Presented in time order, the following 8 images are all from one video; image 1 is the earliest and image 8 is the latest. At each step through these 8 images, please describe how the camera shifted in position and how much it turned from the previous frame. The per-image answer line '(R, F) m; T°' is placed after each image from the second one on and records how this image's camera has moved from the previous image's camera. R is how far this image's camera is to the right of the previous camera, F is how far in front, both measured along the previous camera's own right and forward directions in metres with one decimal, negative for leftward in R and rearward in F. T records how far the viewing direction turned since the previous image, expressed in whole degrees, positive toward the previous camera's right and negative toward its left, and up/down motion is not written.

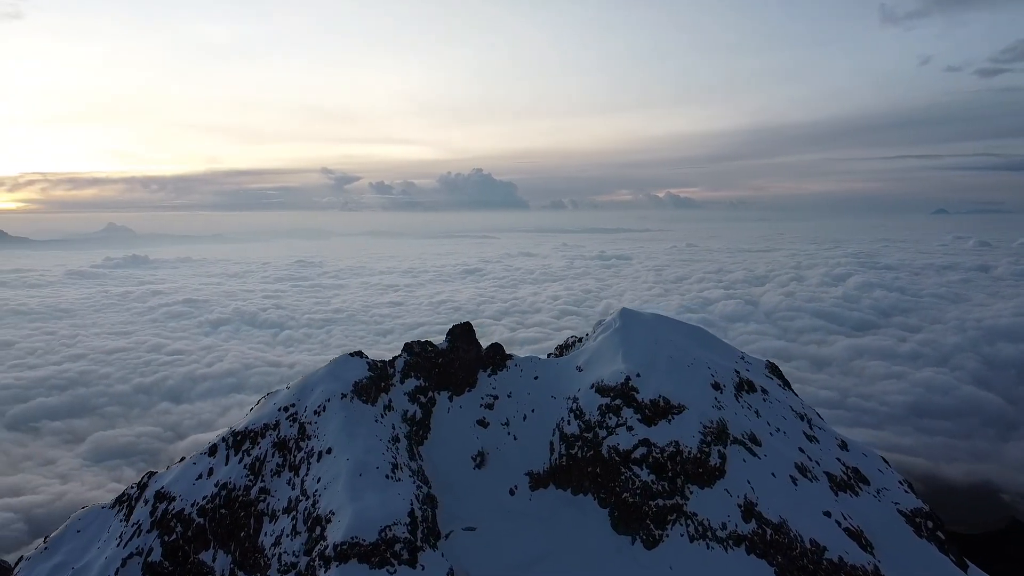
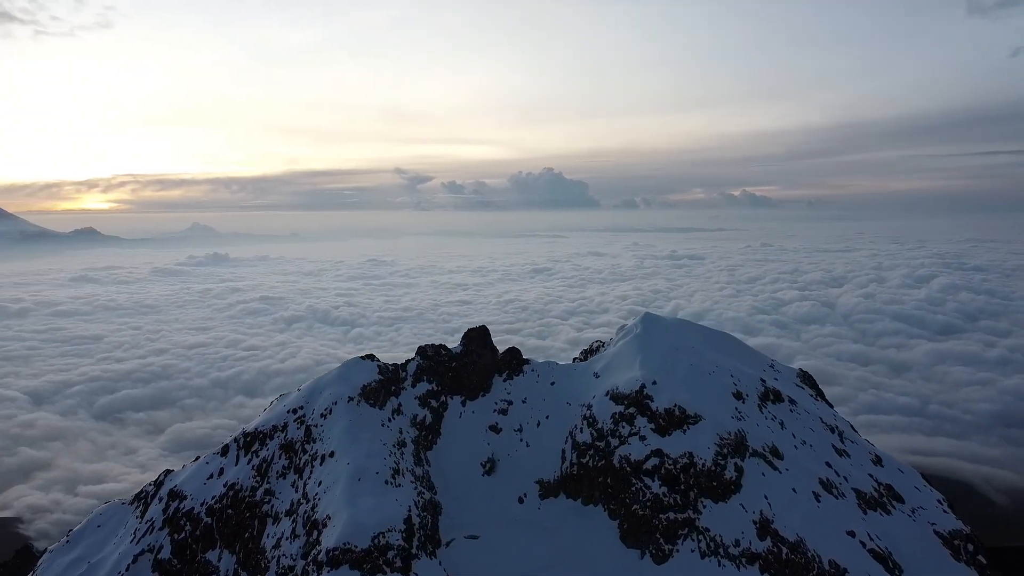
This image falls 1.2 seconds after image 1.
(+2.0, +0.9) m; -4°
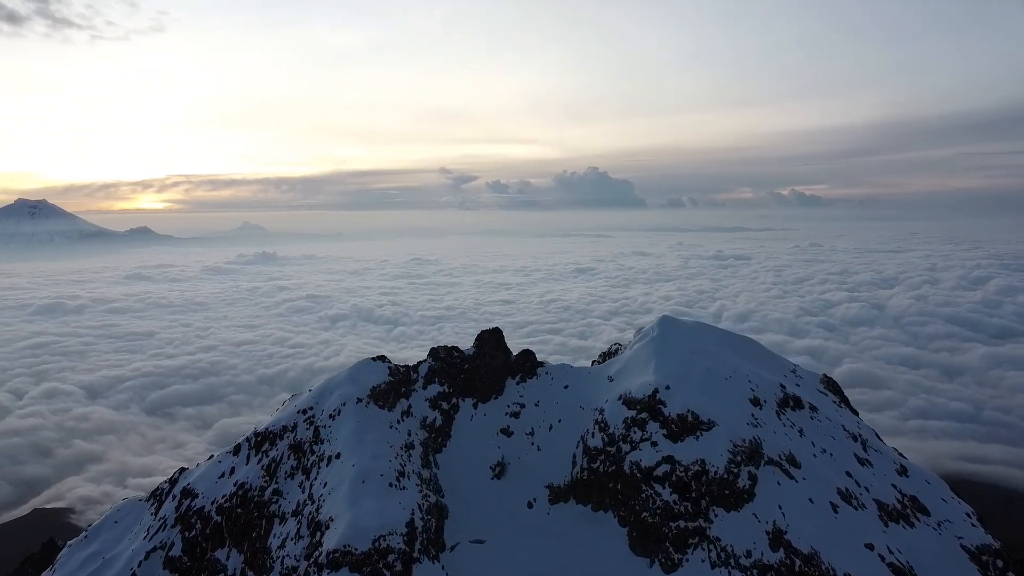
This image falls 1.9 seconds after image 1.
(+1.0, +0.4) m; -2°
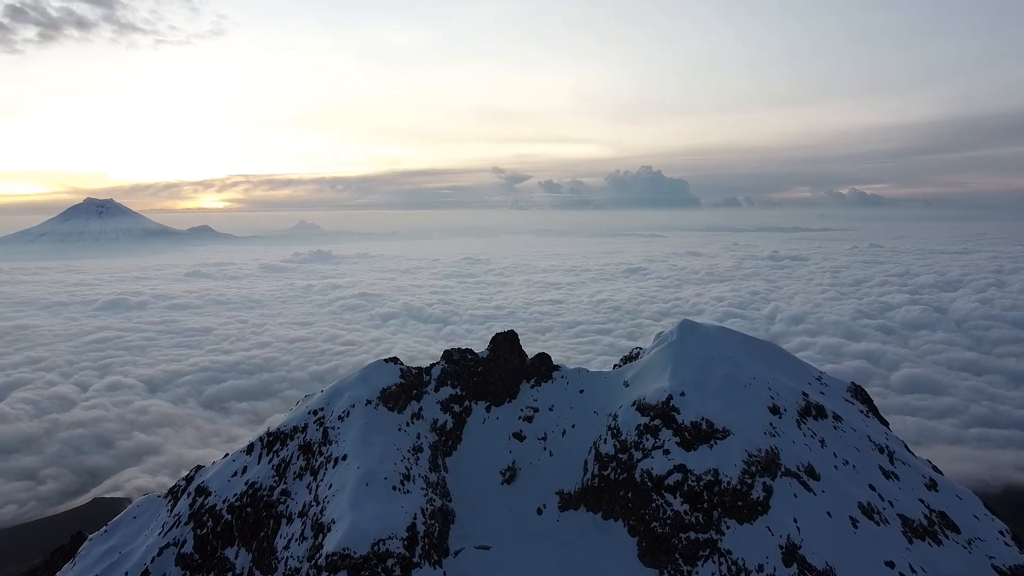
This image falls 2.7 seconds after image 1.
(+1.2, +0.5) m; -3°
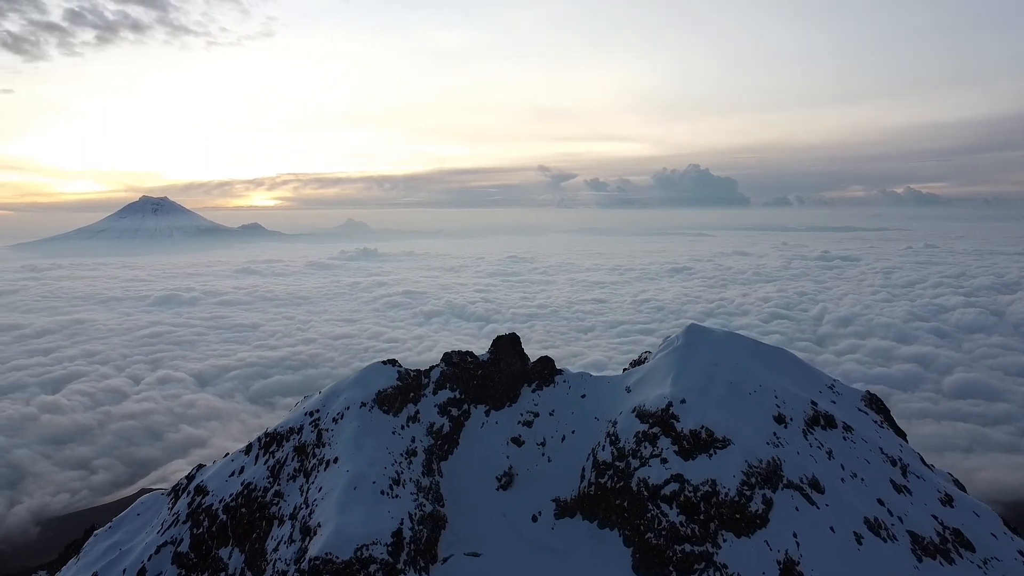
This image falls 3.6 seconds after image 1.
(+2.0, +0.5) m; -2°
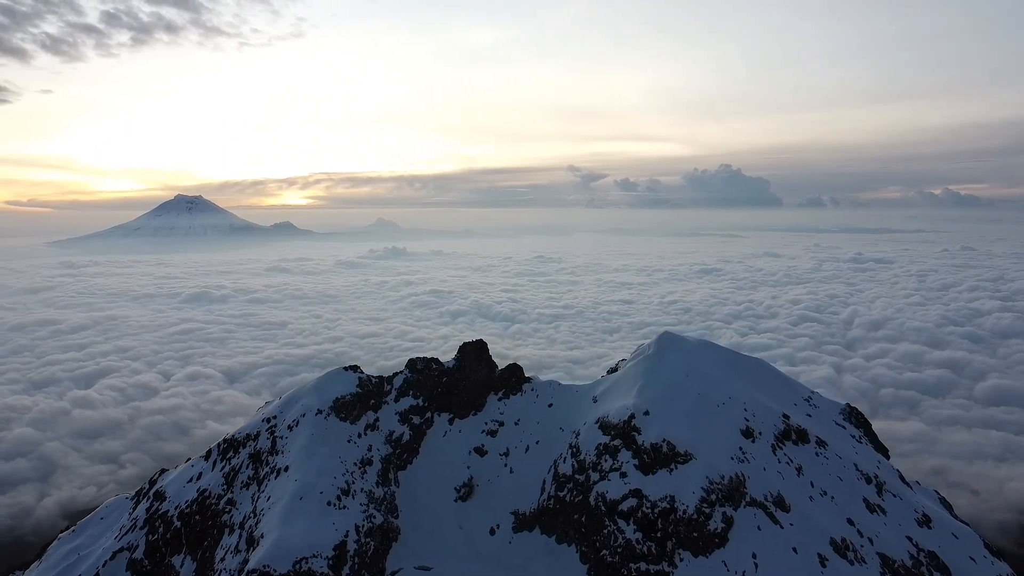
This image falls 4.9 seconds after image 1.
(+4.1, +0.8) m; -2°
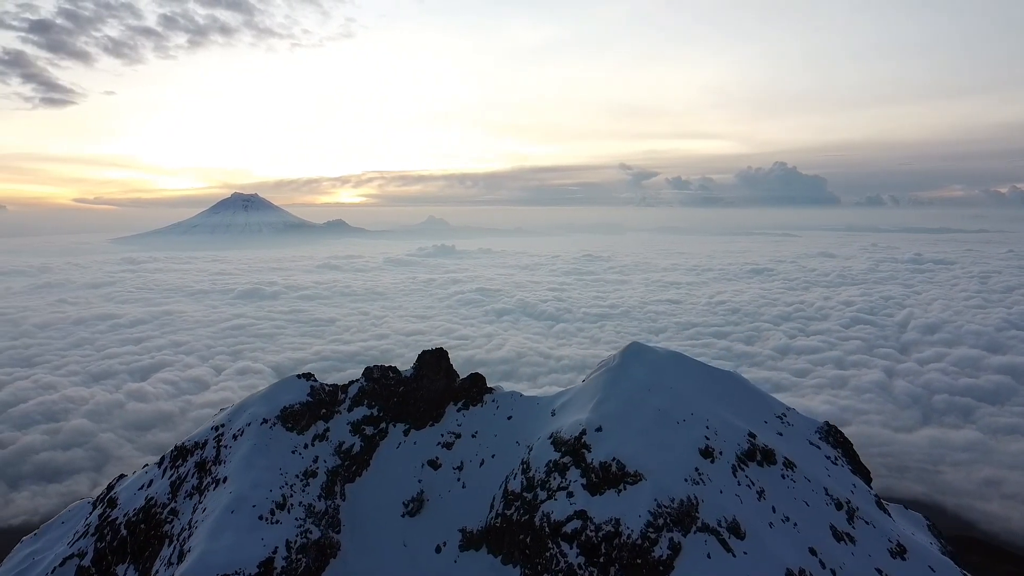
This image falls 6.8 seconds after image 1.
(+5.5, +1.3) m; -3°
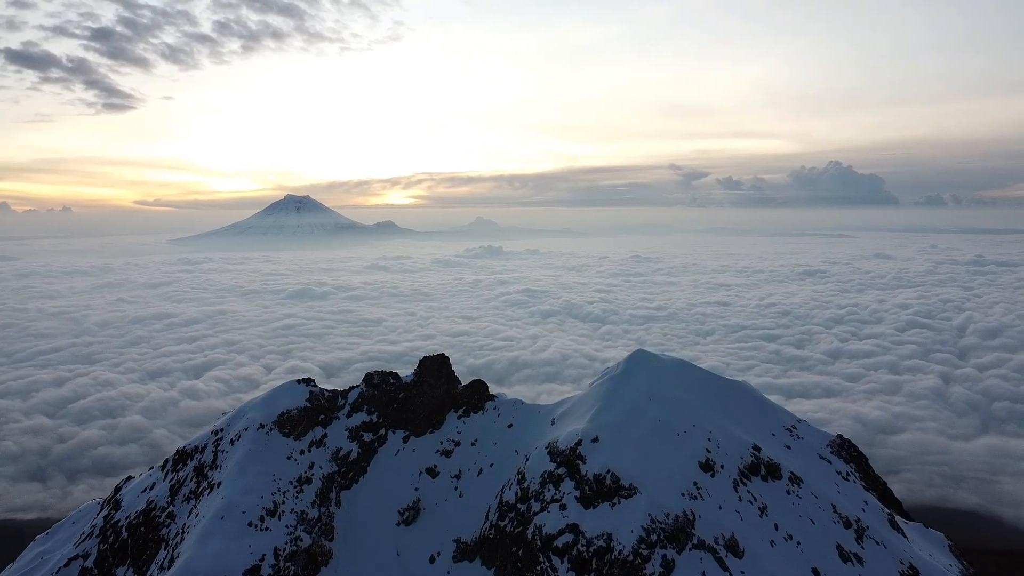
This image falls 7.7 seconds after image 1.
(+2.2, +0.6) m; -3°
